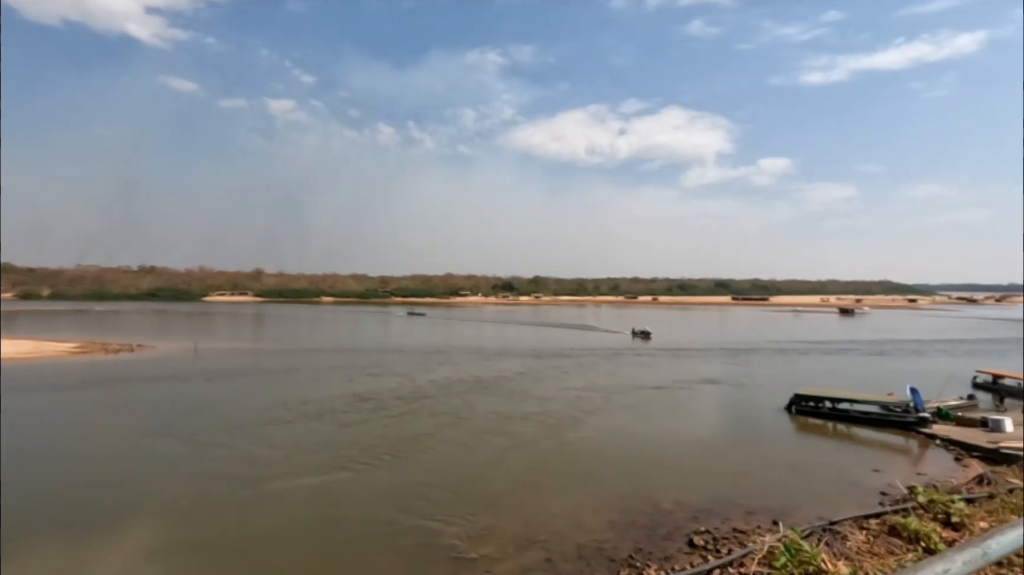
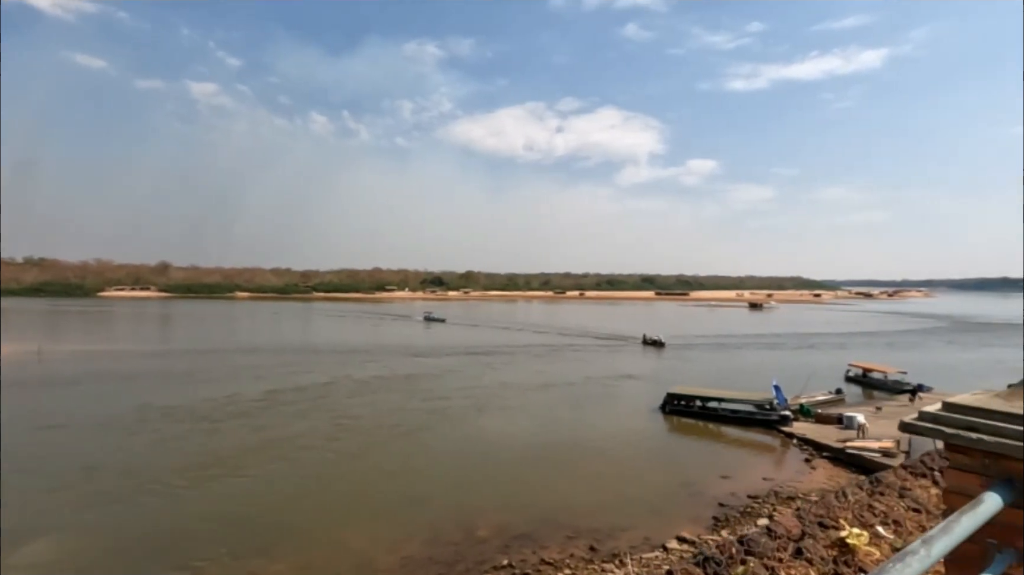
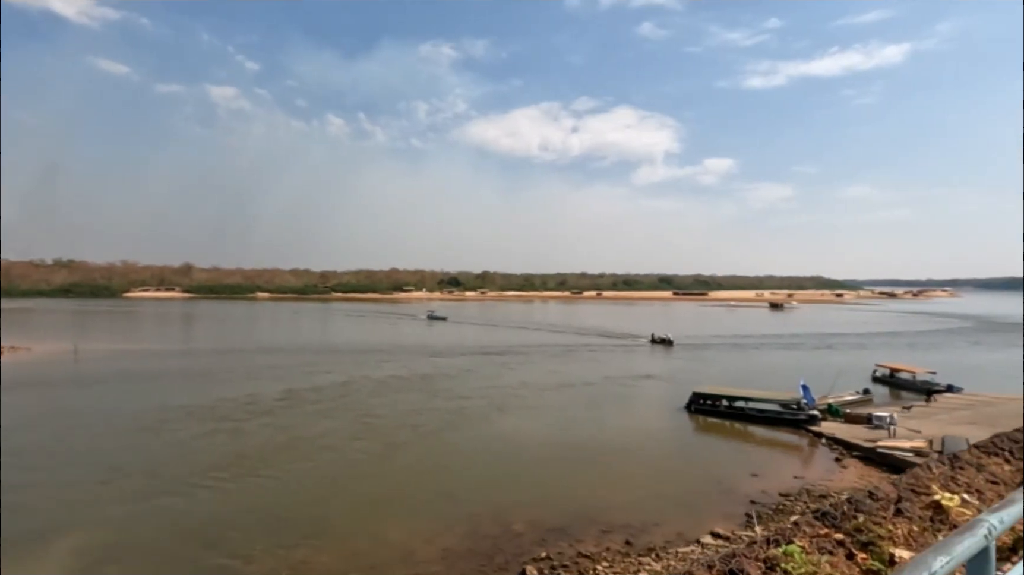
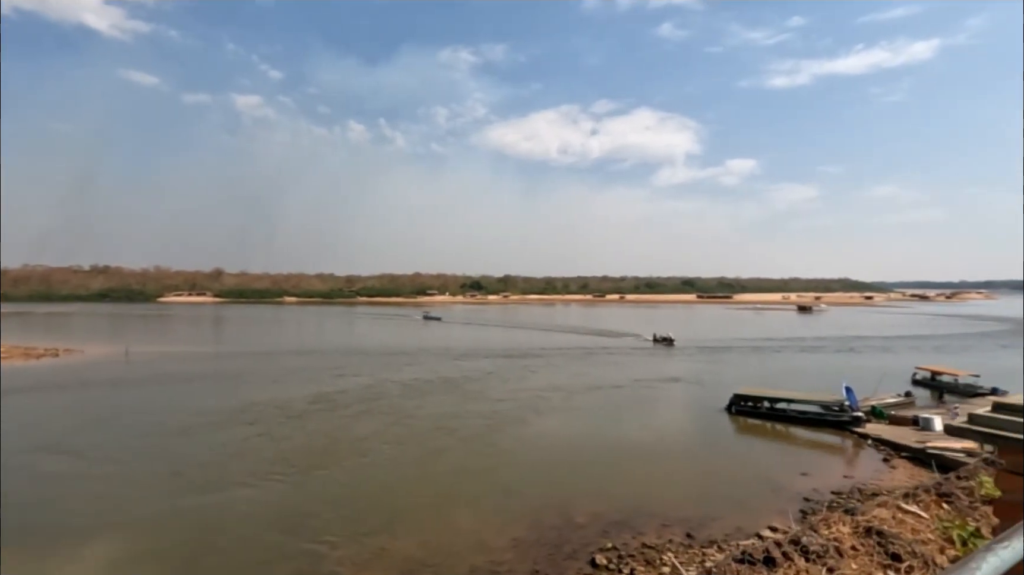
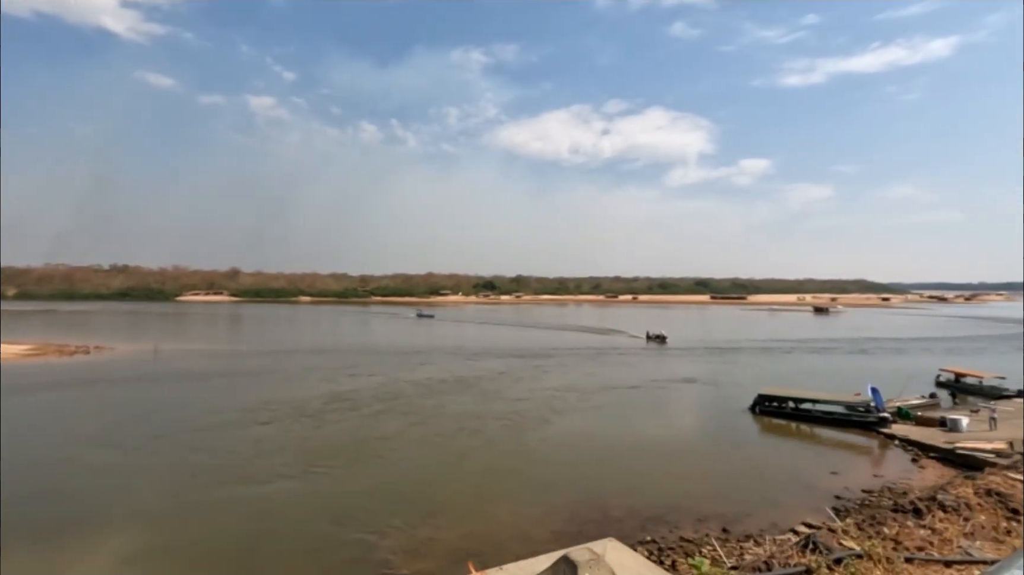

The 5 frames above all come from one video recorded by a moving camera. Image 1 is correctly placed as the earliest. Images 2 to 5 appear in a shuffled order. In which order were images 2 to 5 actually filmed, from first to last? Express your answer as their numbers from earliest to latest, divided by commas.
5, 4, 3, 2
